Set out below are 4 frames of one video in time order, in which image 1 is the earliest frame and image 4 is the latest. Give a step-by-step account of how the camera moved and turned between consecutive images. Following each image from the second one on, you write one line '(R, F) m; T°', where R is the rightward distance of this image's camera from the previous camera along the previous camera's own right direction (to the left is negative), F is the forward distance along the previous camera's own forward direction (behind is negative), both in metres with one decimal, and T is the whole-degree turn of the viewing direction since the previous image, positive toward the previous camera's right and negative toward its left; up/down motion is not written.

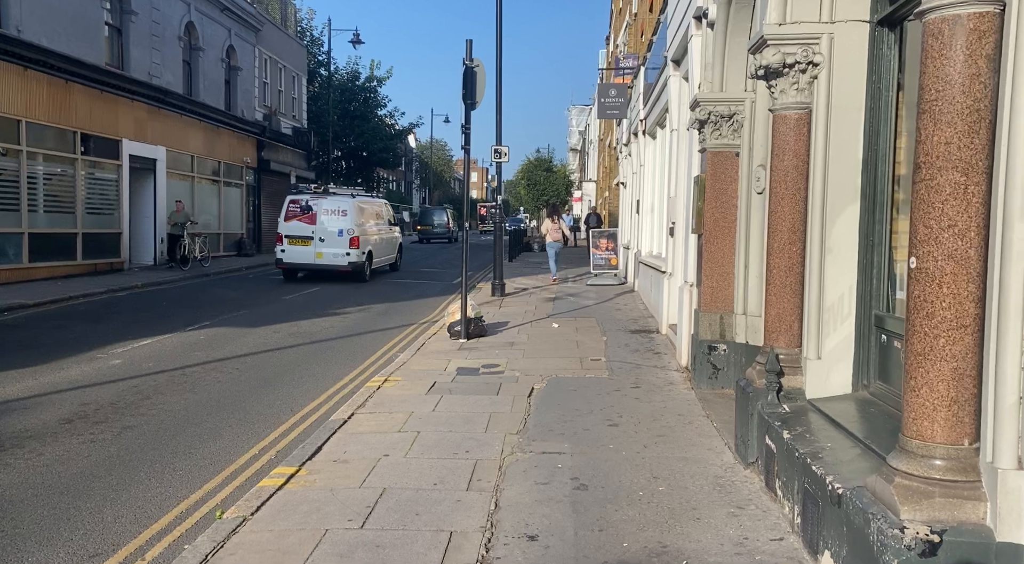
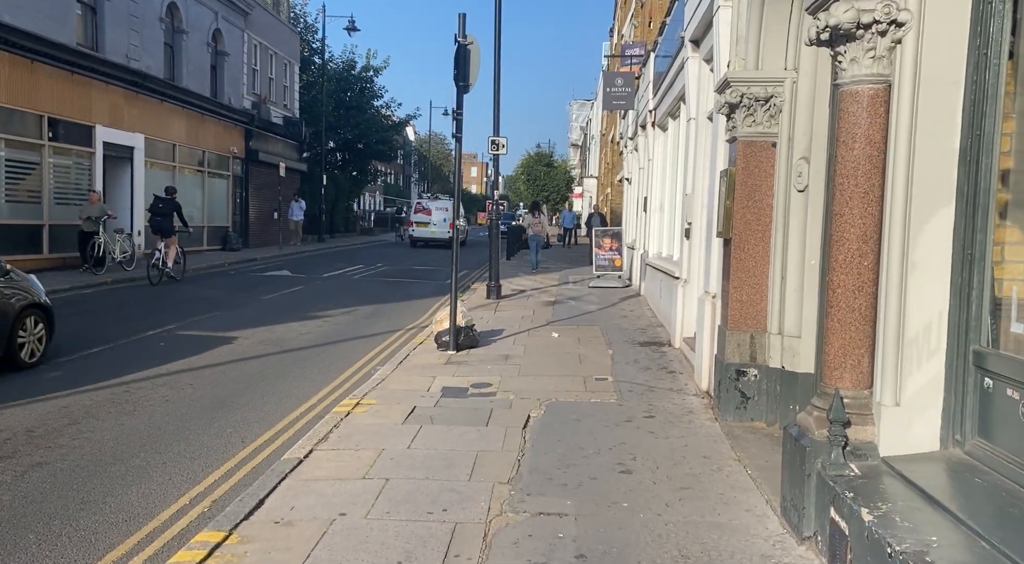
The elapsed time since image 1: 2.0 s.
(0.0, +1.2) m; 0°
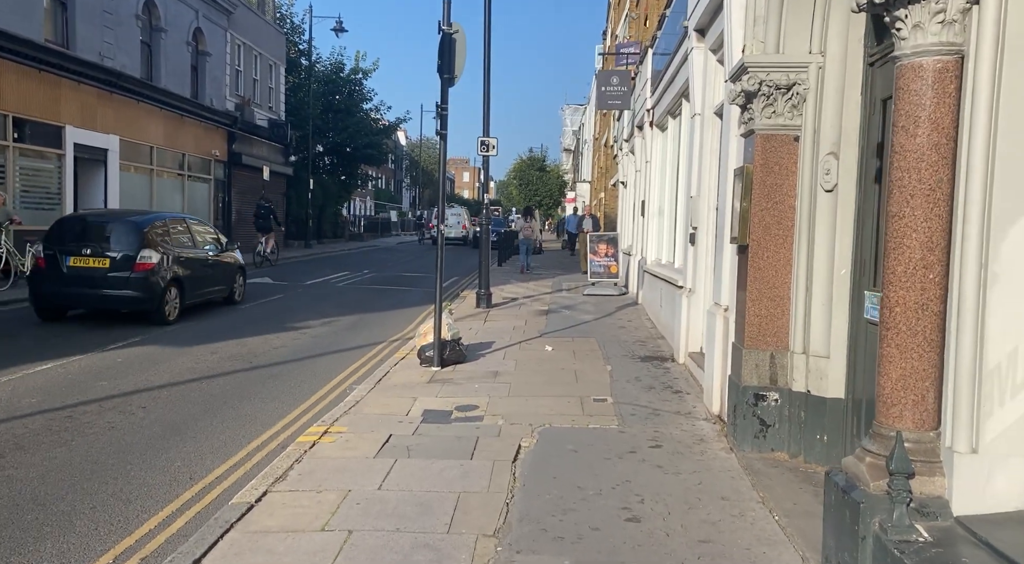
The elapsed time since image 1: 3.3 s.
(0.0, +0.8) m; 0°
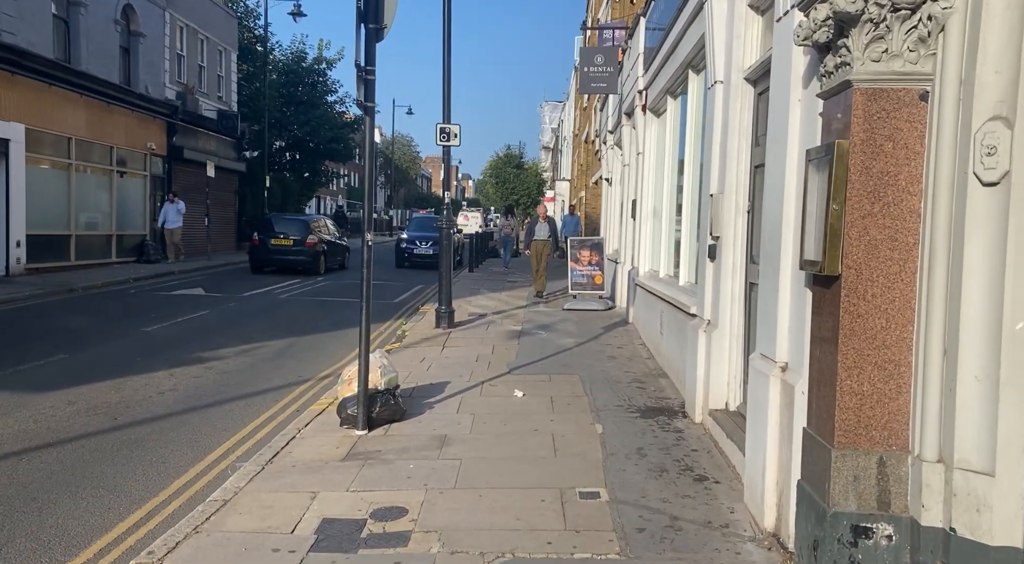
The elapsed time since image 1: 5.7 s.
(+0.2, +2.5) m; +1°
